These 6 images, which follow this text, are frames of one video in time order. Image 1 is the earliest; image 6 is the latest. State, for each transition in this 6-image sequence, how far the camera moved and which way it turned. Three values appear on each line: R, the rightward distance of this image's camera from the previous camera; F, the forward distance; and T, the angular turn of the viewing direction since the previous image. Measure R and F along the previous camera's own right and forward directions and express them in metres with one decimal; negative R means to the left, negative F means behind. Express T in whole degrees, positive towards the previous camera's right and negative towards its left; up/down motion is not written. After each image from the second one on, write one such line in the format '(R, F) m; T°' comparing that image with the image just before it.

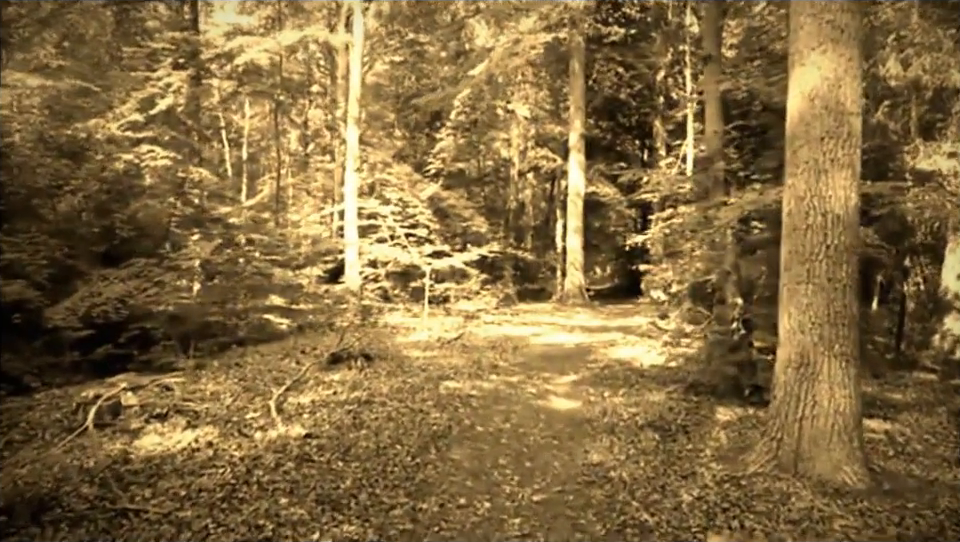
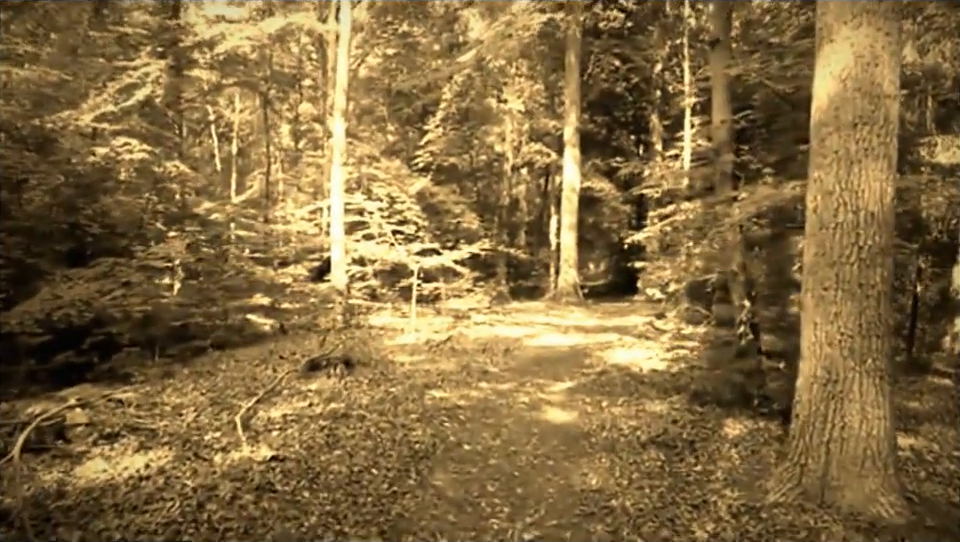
(+0.1, +0.7) m; +1°
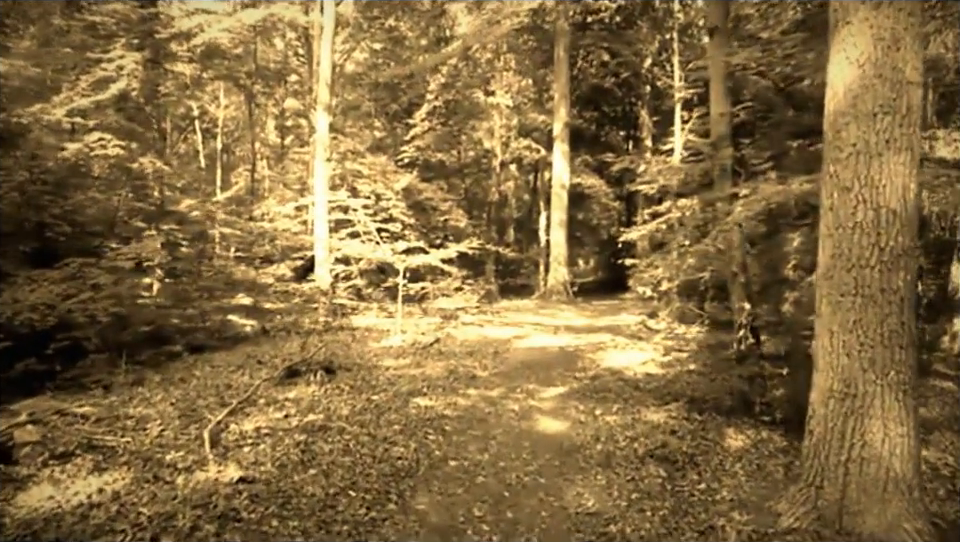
(0.0, +0.5) m; +1°
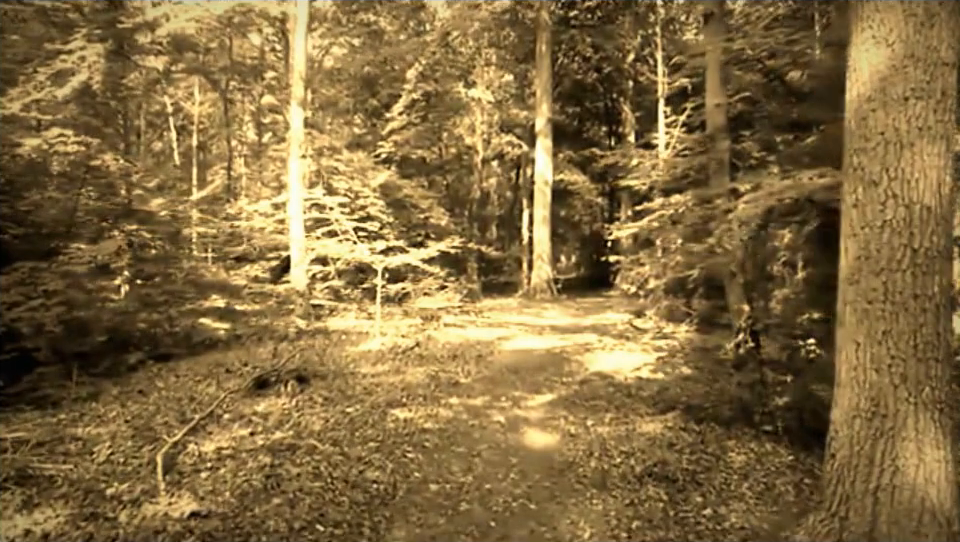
(0.0, +0.6) m; +2°
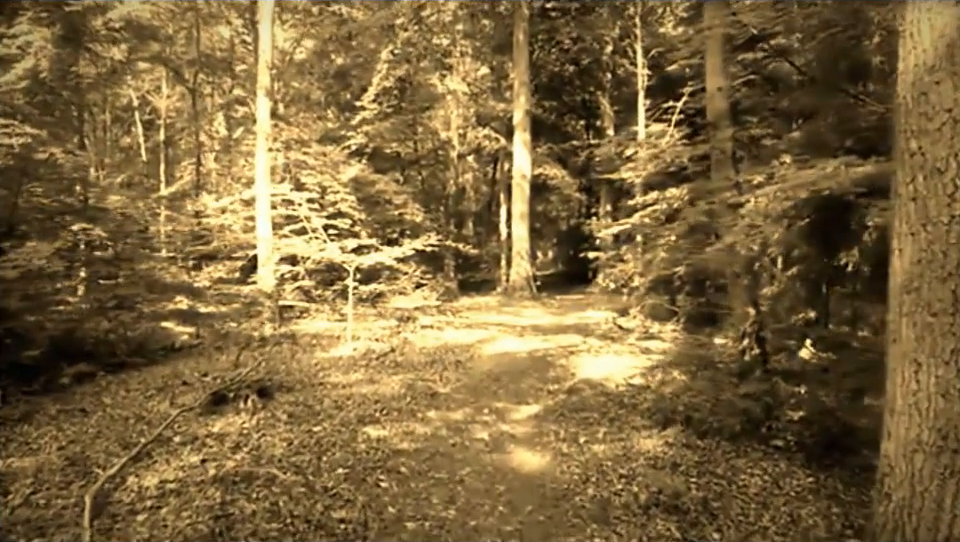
(0.0, +0.8) m; +2°
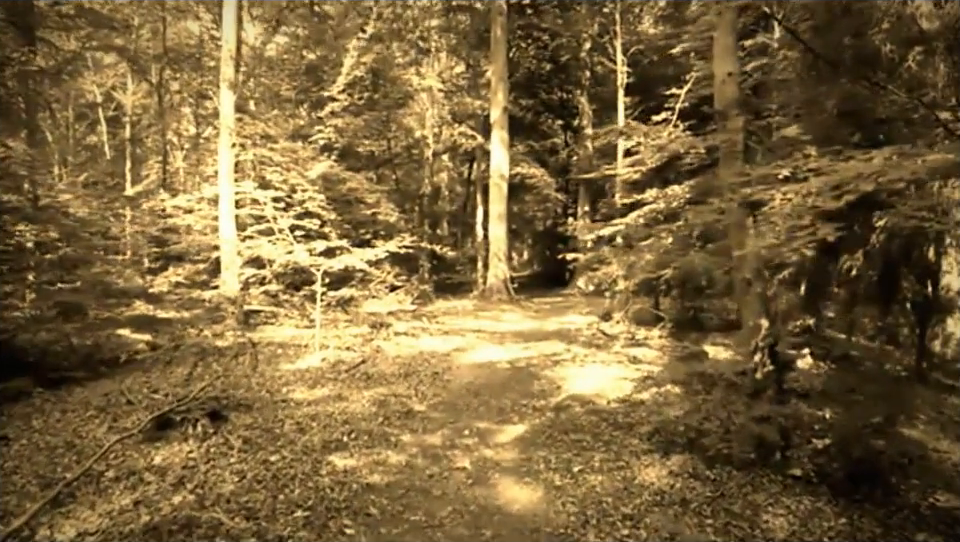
(-0.1, +0.8) m; +2°
